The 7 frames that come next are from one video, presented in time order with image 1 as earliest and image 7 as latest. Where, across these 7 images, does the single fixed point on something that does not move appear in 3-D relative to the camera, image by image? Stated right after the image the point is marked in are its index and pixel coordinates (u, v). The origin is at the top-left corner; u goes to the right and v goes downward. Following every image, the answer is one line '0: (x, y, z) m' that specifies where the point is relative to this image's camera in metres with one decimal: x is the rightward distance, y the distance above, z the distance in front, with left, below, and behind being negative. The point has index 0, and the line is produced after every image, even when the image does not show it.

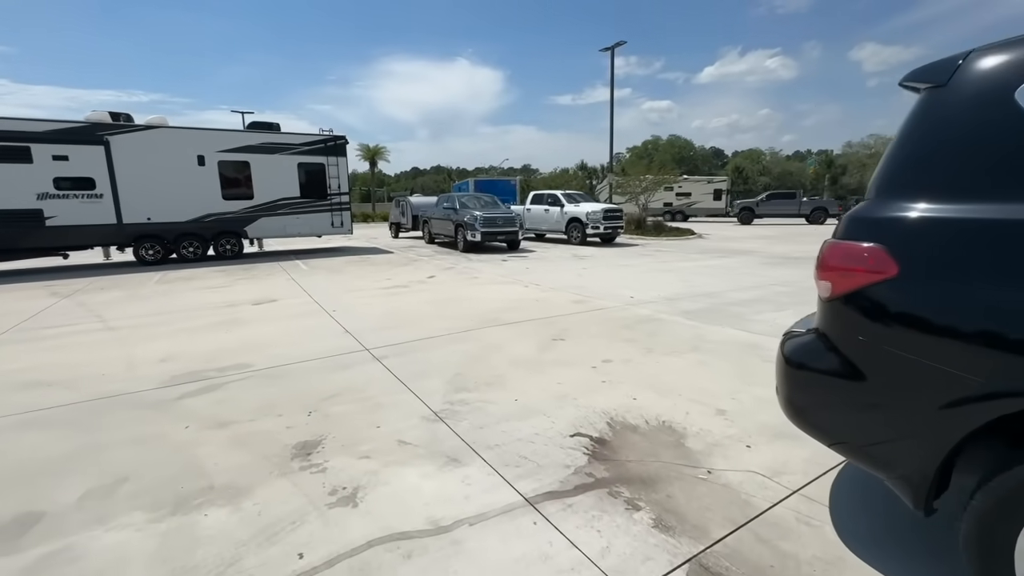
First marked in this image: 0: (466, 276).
0: (-1.0, +0.3, +11.1) m
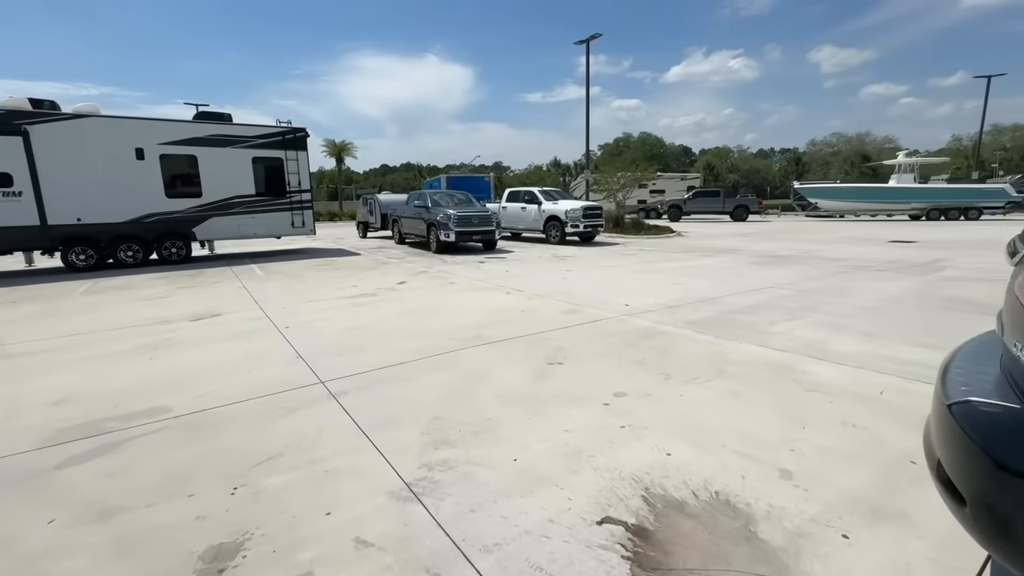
0: (-1.5, +0.1, +10.1) m
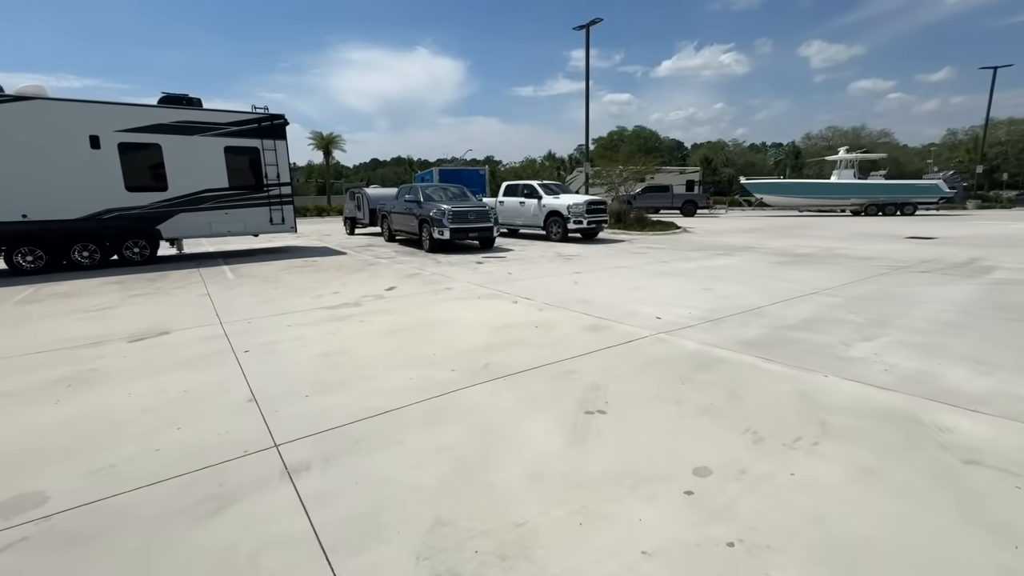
0: (-1.4, 0.0, +8.8) m
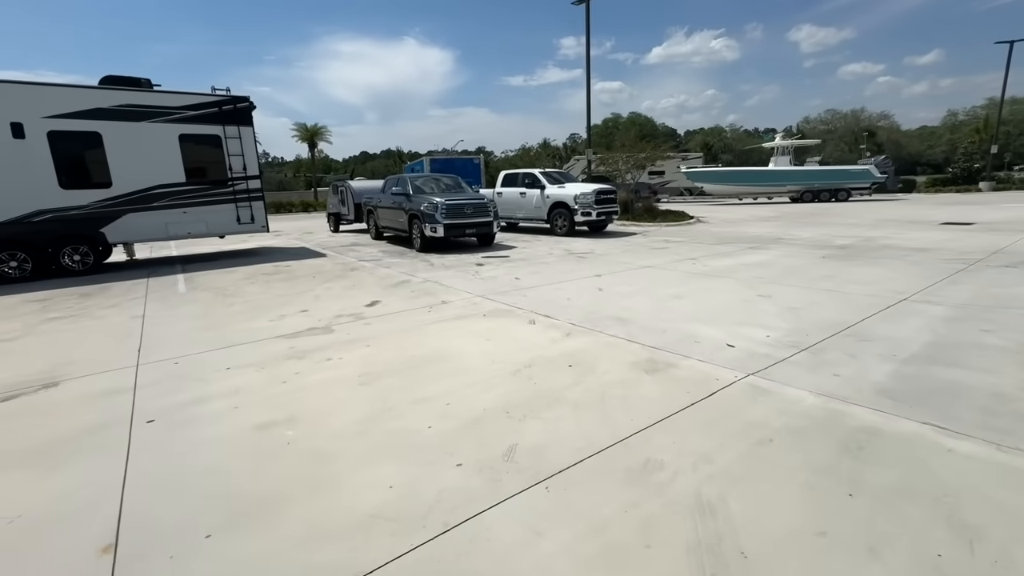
0: (-1.2, -0.2, +7.1) m
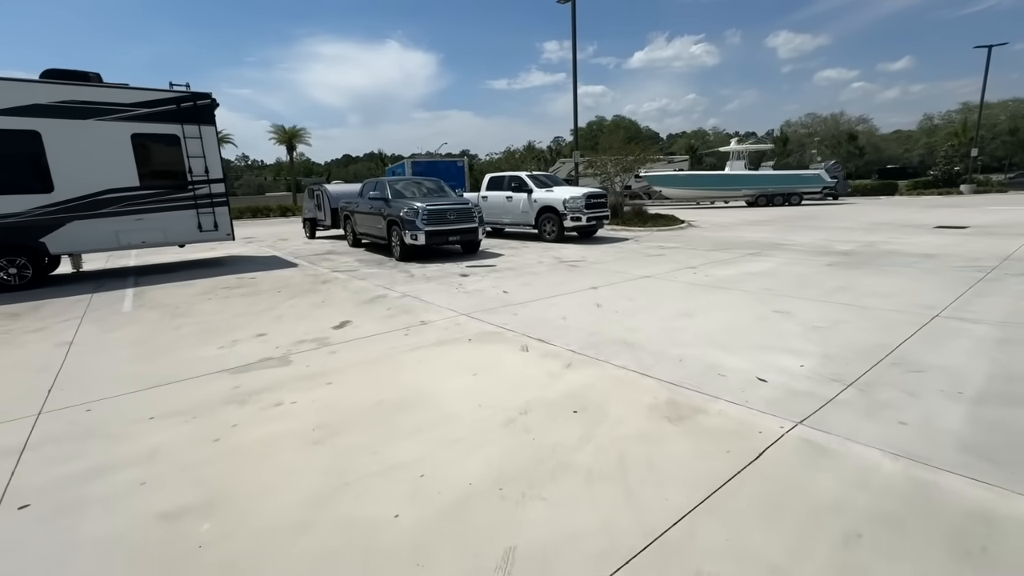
0: (-1.4, -0.4, +6.3) m
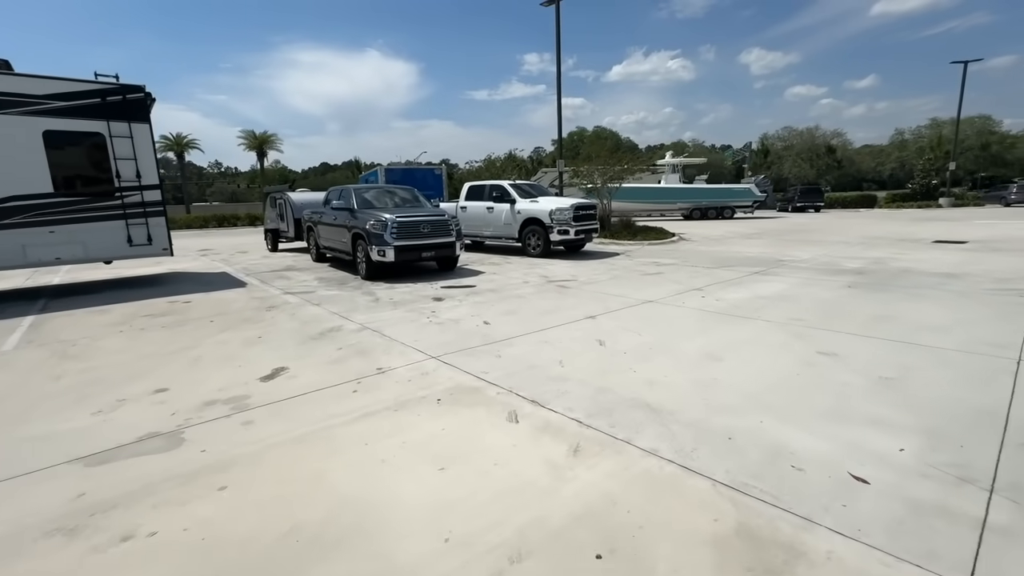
0: (-1.5, -0.8, +4.9) m
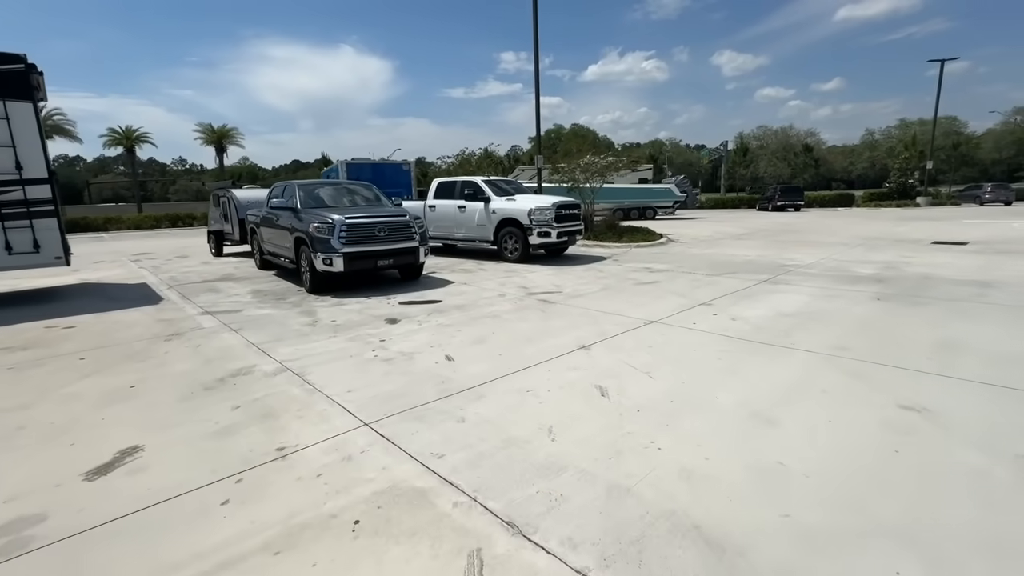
0: (-1.8, -1.1, +3.3) m
